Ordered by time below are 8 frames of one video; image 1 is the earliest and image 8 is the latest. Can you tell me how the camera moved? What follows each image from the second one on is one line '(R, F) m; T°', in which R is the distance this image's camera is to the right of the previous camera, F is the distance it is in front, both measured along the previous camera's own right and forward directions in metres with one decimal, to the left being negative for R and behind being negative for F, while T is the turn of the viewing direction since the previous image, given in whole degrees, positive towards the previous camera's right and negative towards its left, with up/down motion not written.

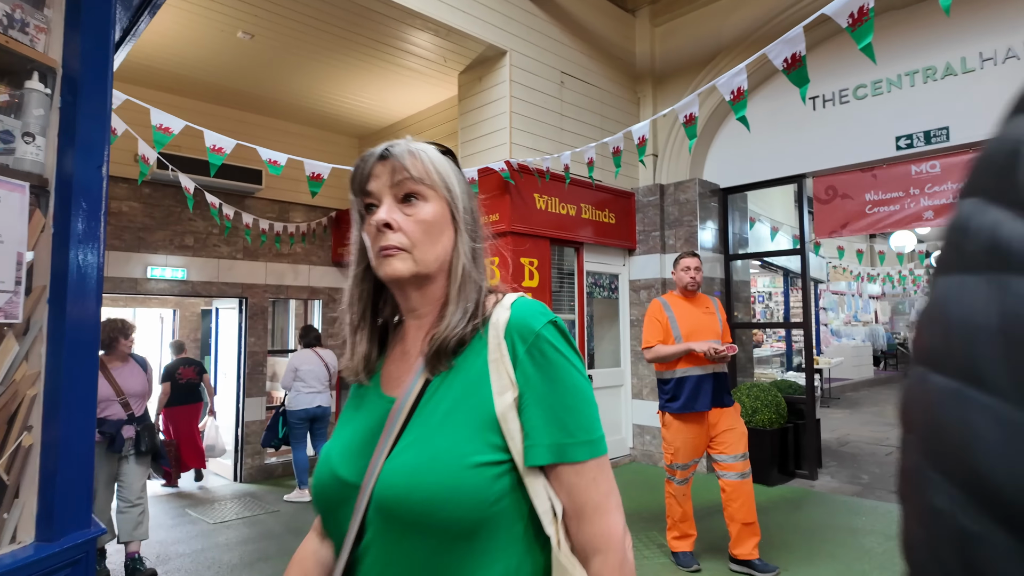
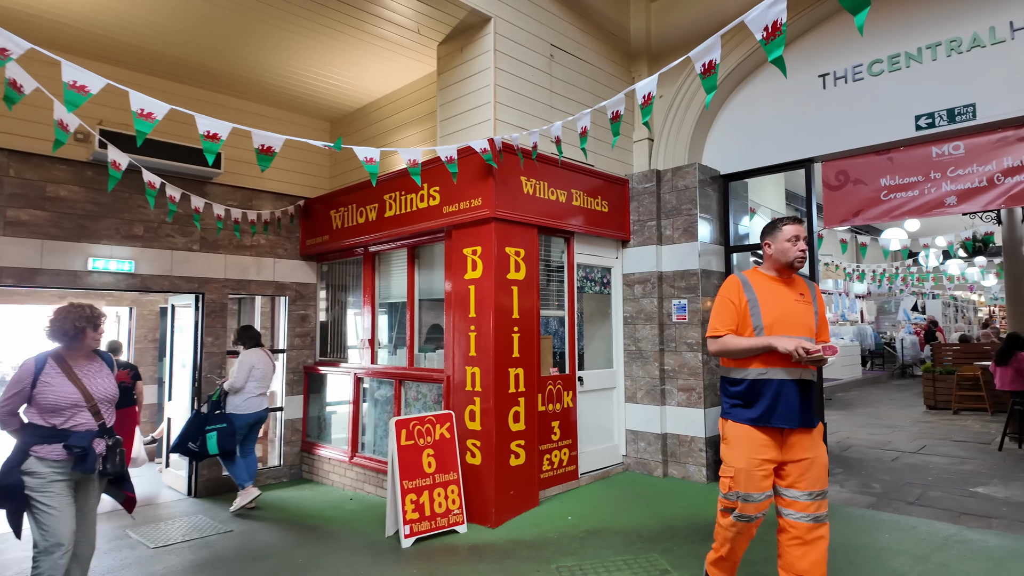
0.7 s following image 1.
(0.0, +0.5) m; +2°
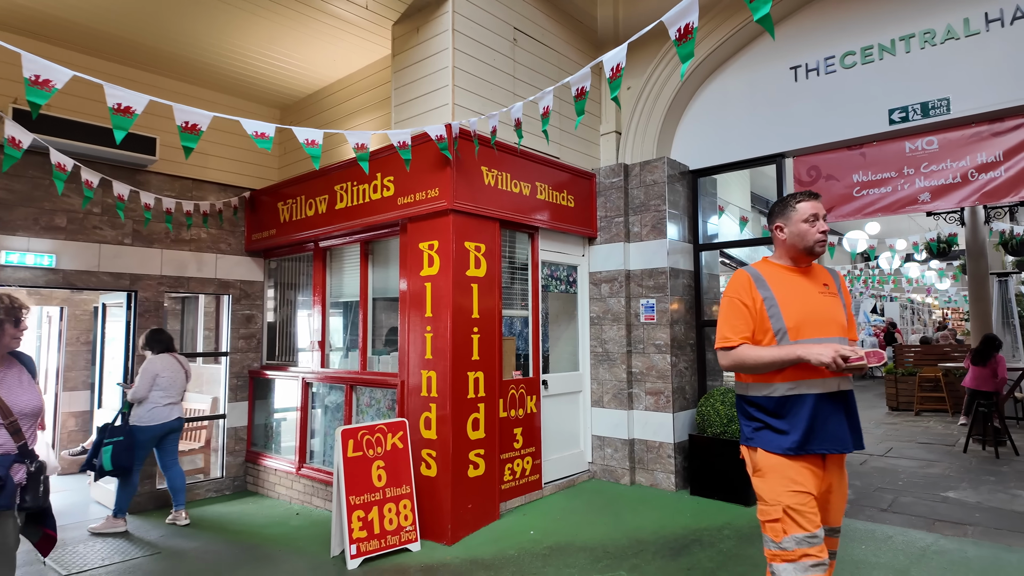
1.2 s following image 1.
(+0.1, +0.3) m; +3°
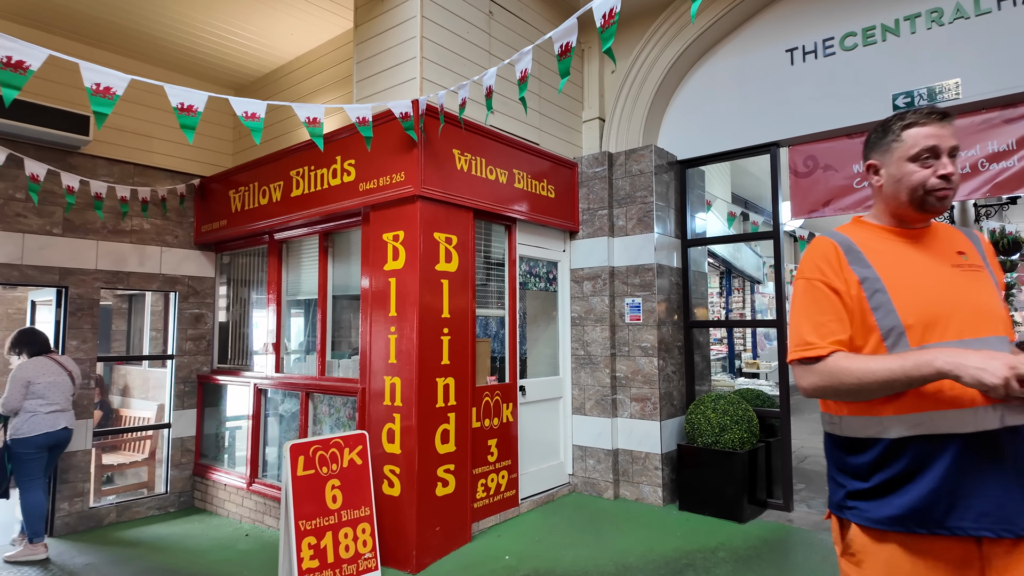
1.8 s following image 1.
(0.0, +0.4) m; +2°
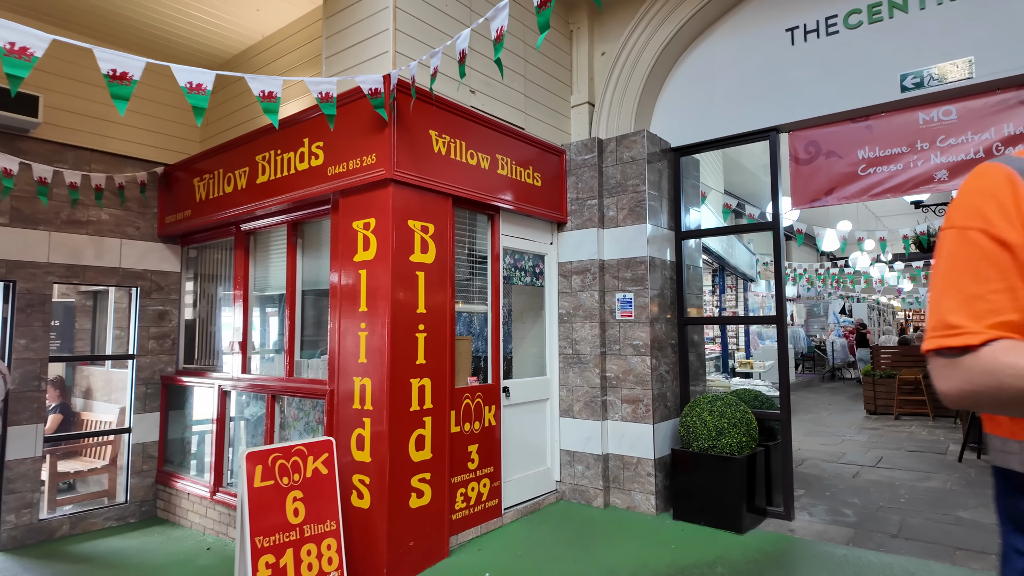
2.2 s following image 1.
(+0.1, +0.3) m; +1°
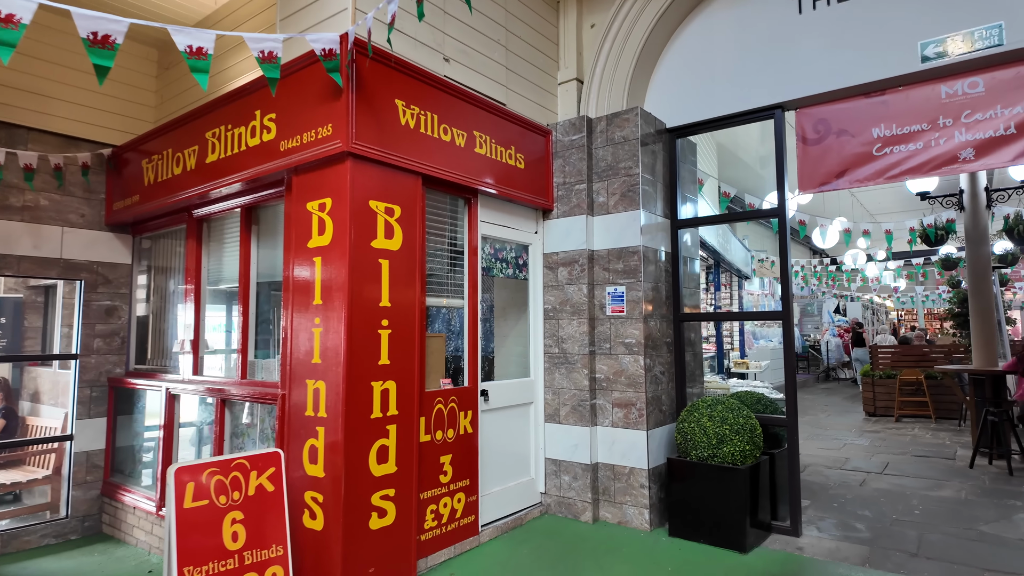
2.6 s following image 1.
(+0.1, +0.4) m; +1°
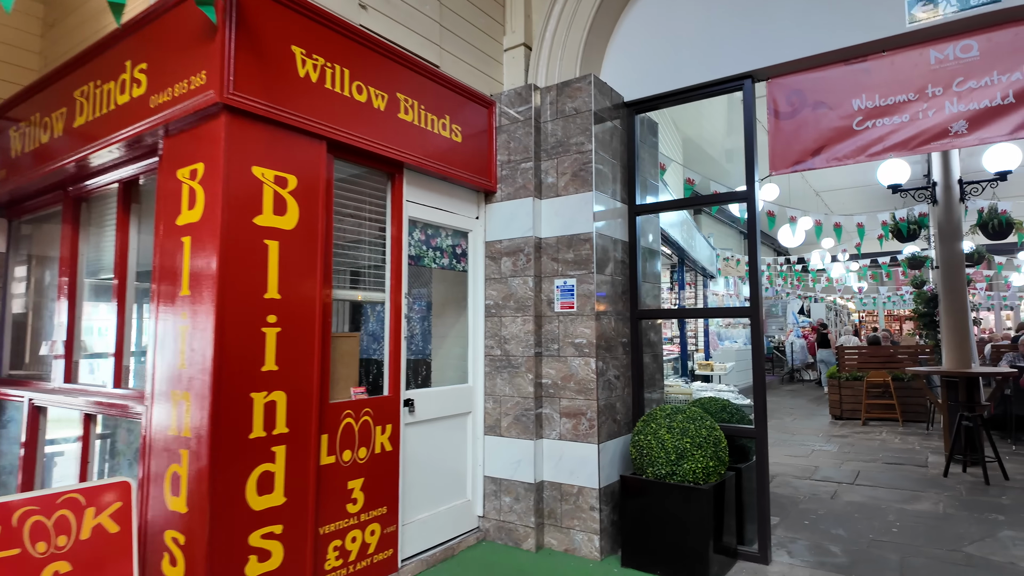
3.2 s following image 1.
(+0.2, +0.6) m; +3°
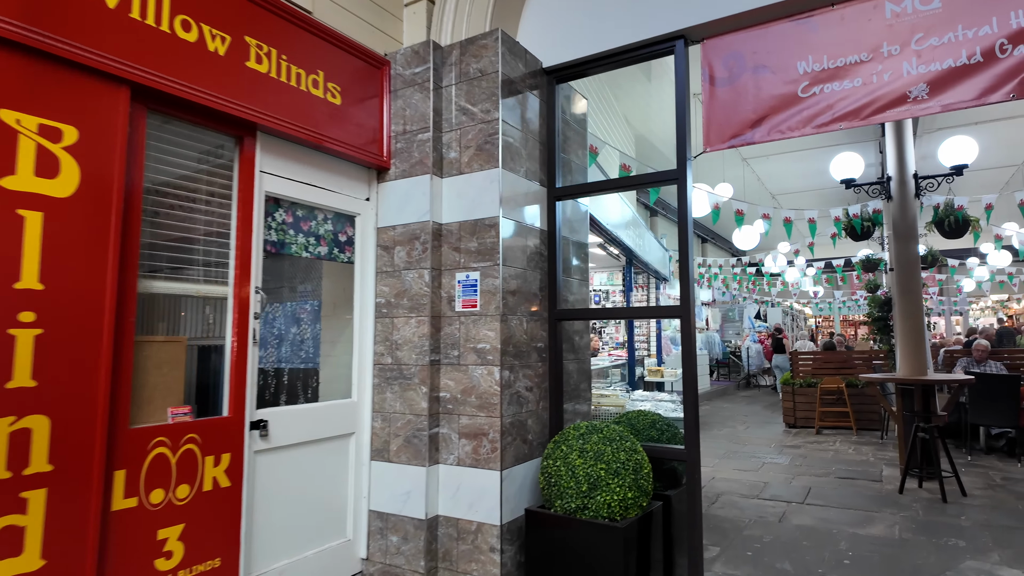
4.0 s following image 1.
(+0.4, +0.6) m; +3°
